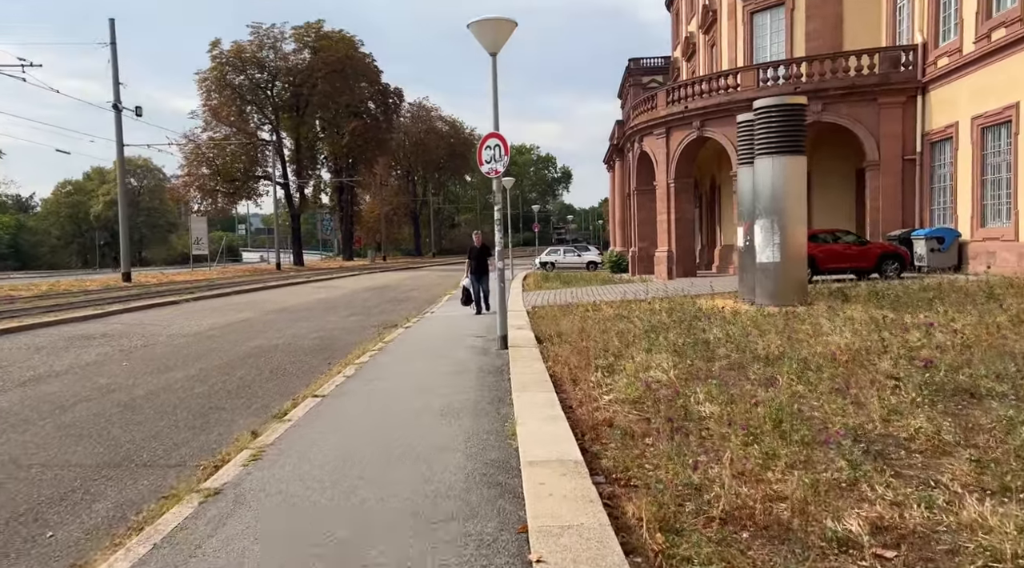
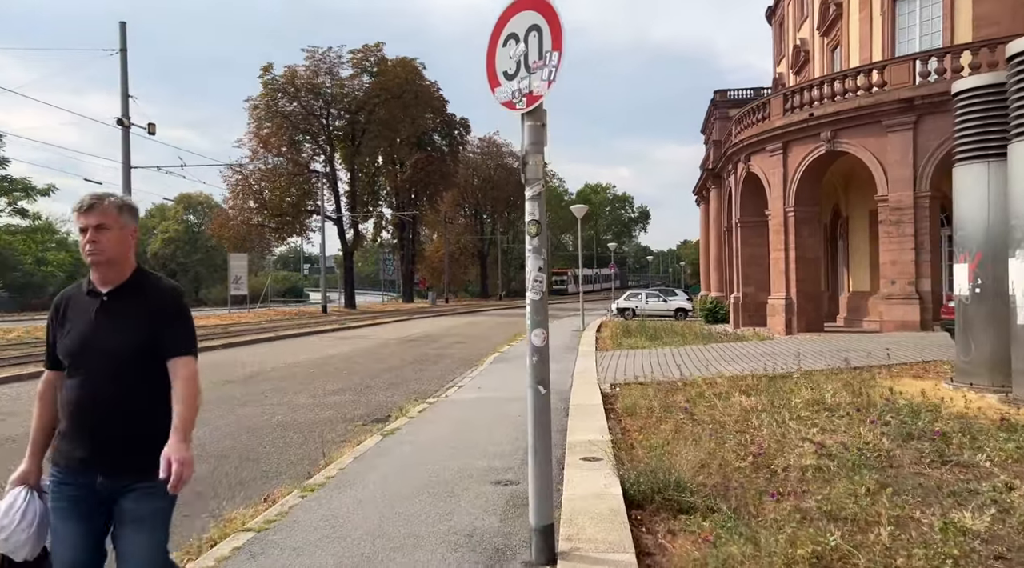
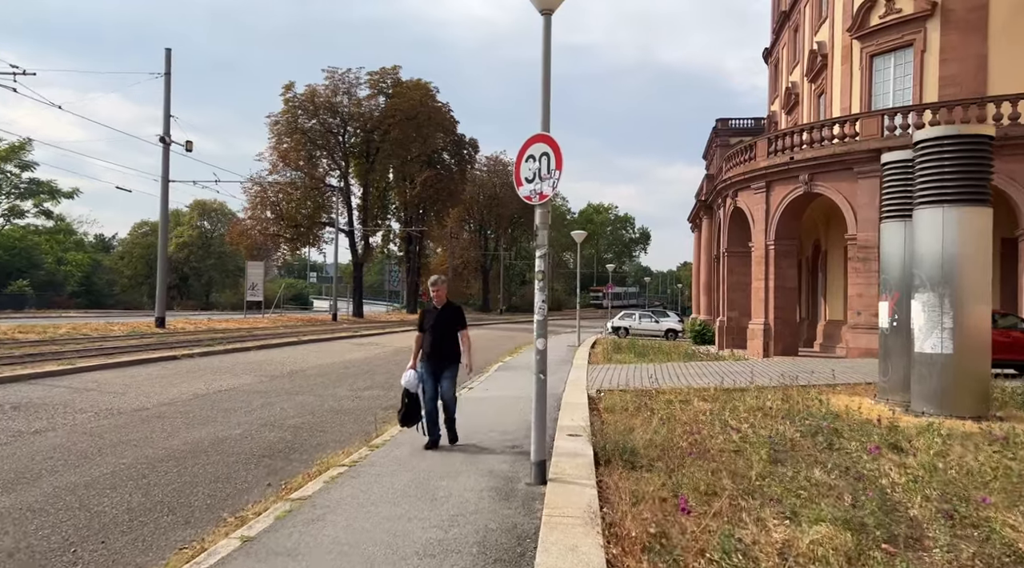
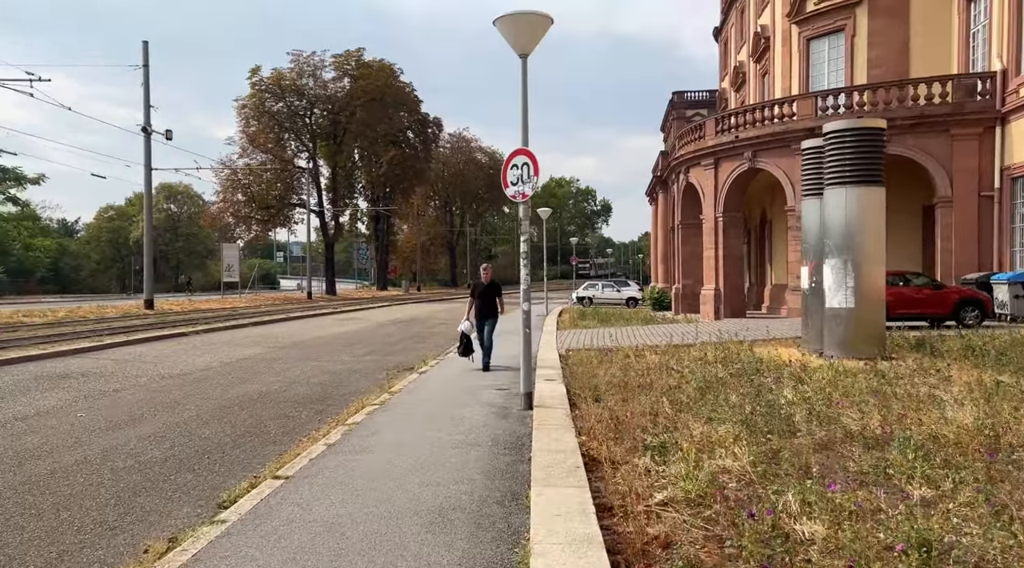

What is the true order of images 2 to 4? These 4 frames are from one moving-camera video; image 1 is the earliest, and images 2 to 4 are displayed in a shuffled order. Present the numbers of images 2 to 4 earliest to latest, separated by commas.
4, 3, 2
